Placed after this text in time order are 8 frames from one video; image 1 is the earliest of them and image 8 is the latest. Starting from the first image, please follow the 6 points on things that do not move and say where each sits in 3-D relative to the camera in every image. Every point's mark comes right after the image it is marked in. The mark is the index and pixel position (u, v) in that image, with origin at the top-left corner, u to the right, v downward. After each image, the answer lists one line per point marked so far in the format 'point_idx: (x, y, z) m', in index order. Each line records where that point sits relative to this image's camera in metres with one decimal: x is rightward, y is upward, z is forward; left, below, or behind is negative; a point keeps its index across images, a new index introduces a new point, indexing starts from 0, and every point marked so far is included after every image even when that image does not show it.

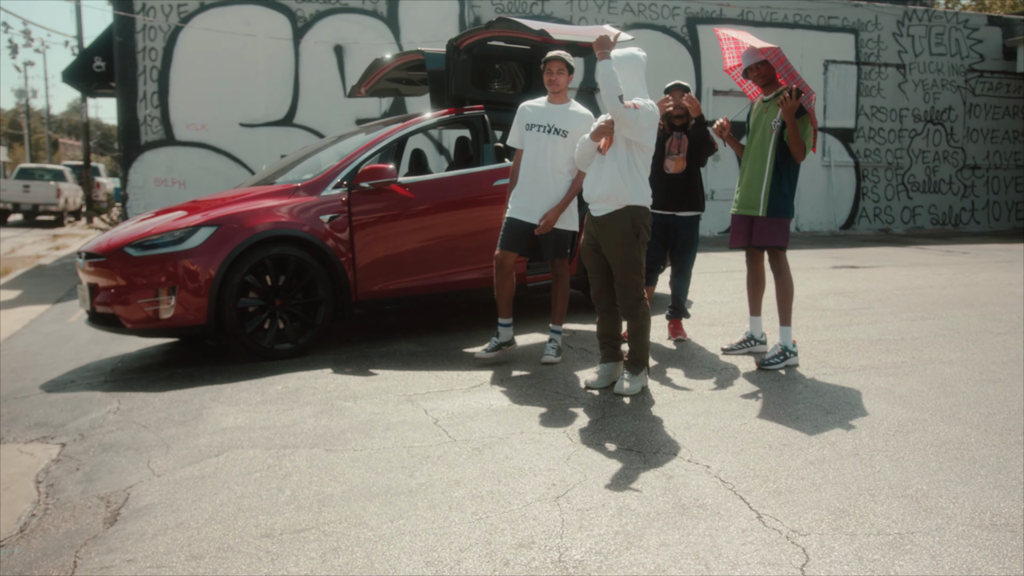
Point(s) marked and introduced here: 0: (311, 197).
0: (-1.0, +0.4, +6.1) m
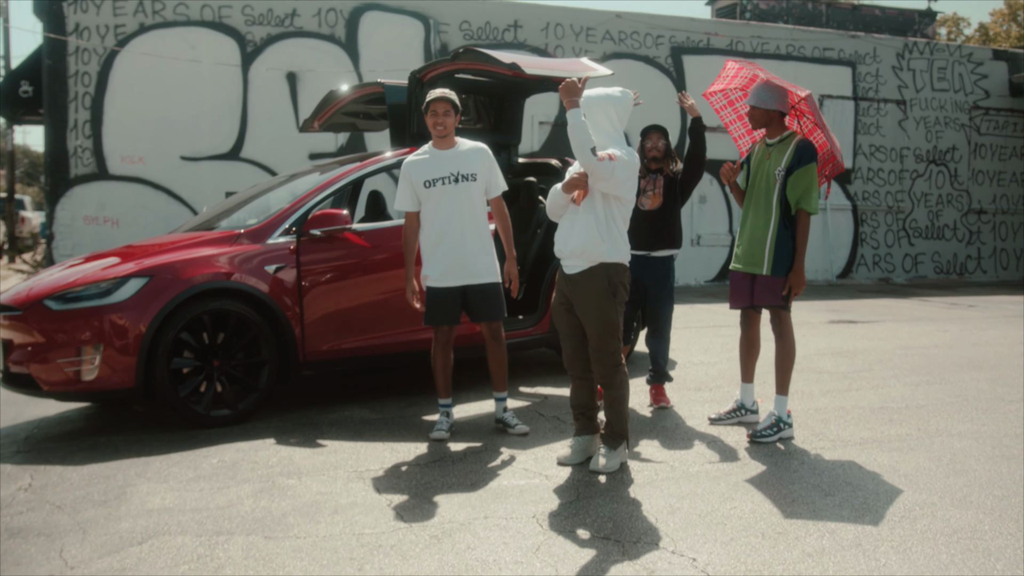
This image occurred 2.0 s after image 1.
0: (-1.1, +0.2, +5.5) m
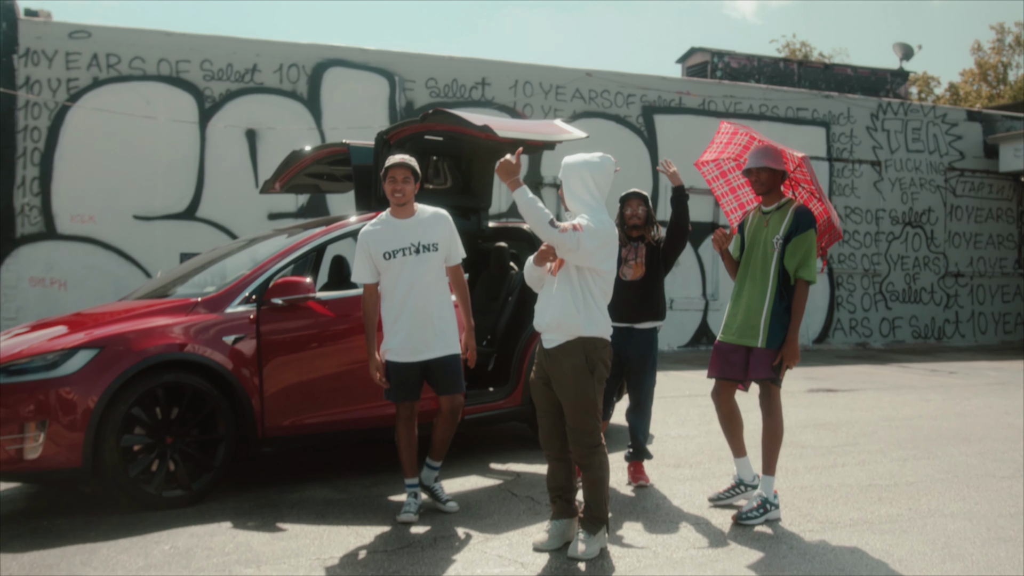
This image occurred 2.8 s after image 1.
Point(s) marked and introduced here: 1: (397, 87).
0: (-1.2, -0.1, +5.2) m
1: (-0.9, +1.5, +9.5) m
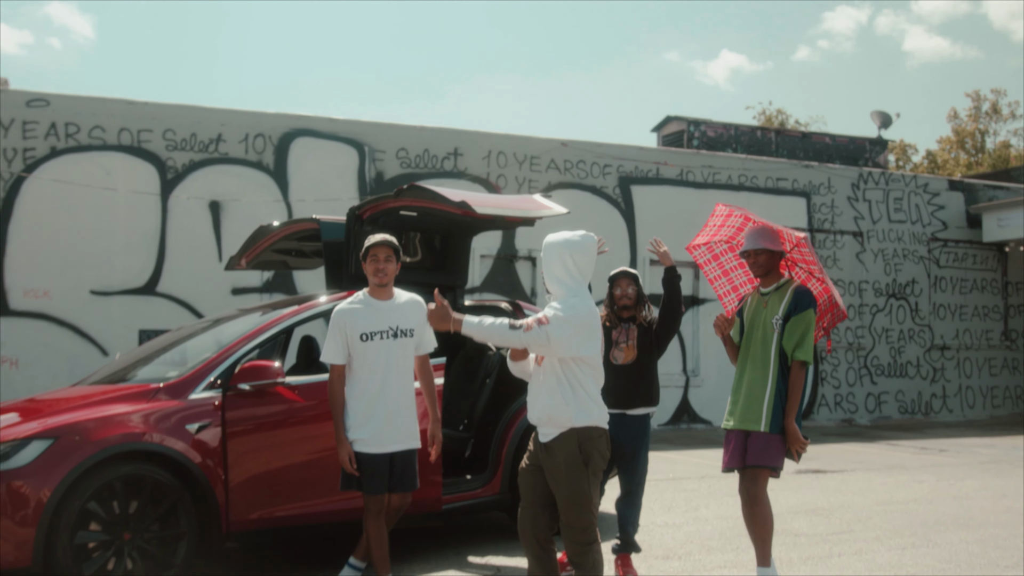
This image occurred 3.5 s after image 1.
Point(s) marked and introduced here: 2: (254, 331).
0: (-1.3, -0.4, +4.9) m
1: (-1.1, +0.9, +9.3) m
2: (-1.1, -0.2, +5.3) m
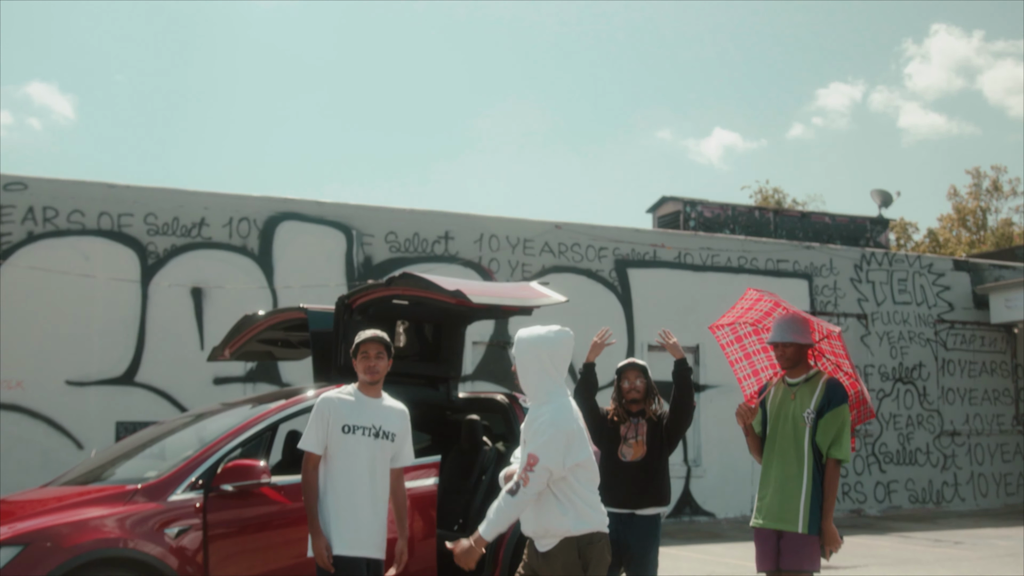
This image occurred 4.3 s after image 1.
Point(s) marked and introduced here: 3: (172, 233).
0: (-1.3, -0.8, +4.6) m
1: (-1.2, +0.3, +9.0) m
2: (-1.1, -0.5, +5.0) m
3: (-2.3, +0.4, +8.5) m
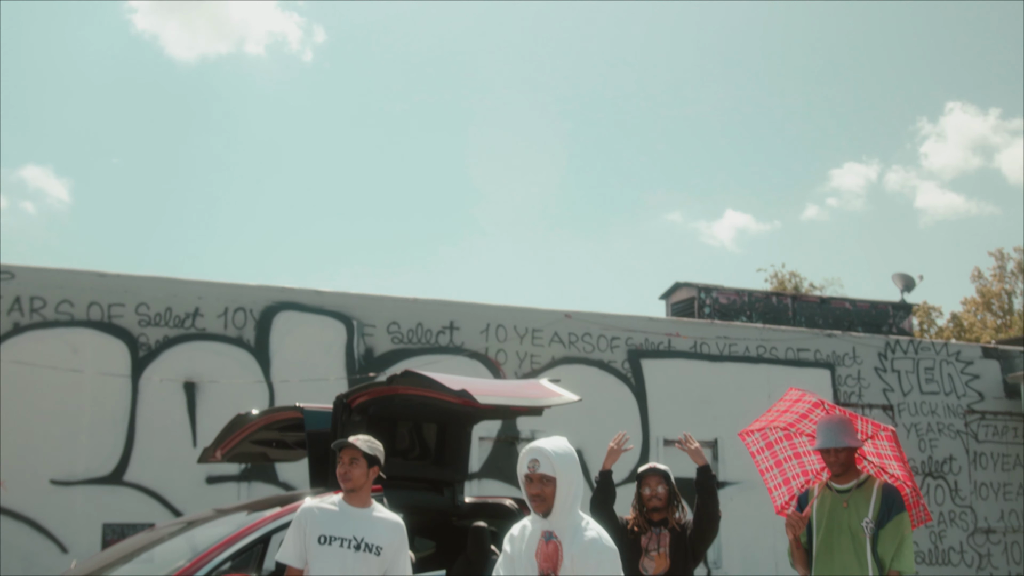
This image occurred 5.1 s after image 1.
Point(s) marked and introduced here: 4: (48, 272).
0: (-1.3, -1.1, +4.3) m
1: (-1.1, -0.3, +8.7) m
2: (-1.0, -0.9, +4.6) m
3: (-2.3, -0.2, +8.2) m
4: (-2.9, +0.1, +7.9) m
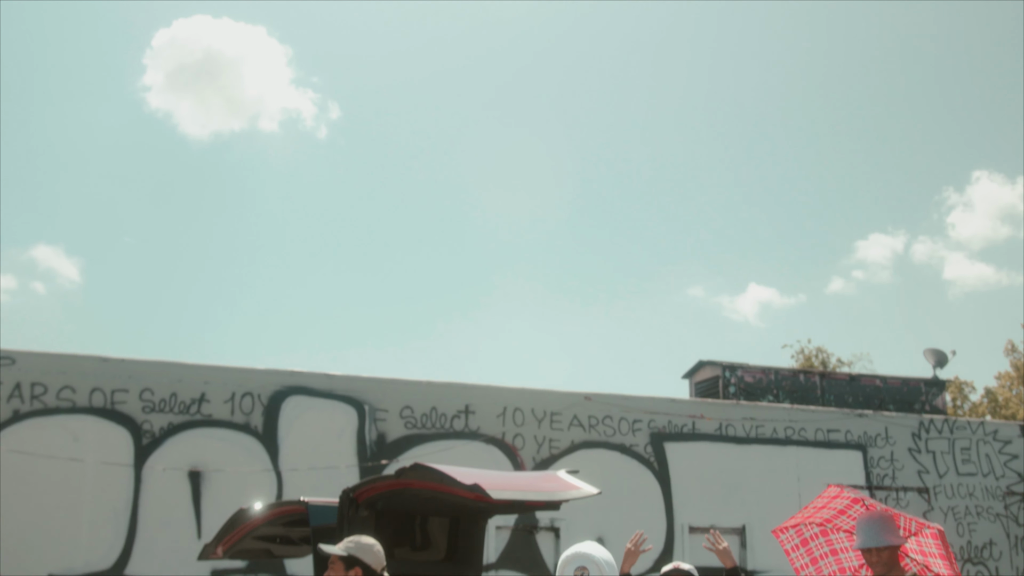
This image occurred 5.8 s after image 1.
0: (-1.2, -1.4, +4.0) m
1: (-1.0, -0.8, +8.5) m
2: (-1.0, -1.2, +4.4) m
3: (-2.2, -0.7, +8.0) m
4: (-2.8, -0.4, +7.7) m
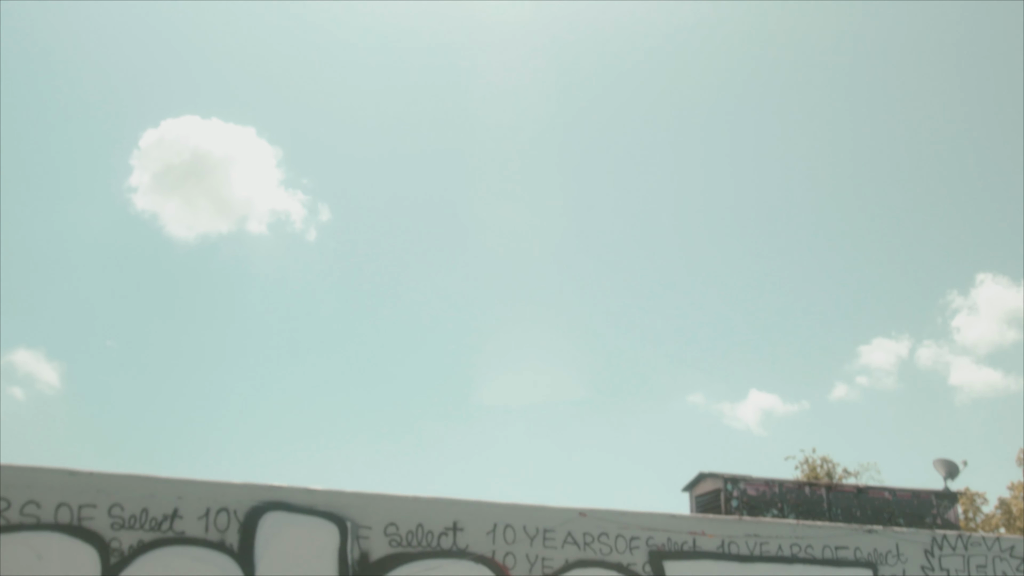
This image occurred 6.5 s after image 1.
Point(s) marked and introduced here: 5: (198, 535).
0: (-1.3, -1.8, +3.6) m
1: (-1.0, -1.5, +8.2) m
2: (-1.0, -1.6, +4.0) m
3: (-2.2, -1.4, +7.6) m
4: (-2.9, -1.1, +7.4) m
5: (-2.0, -1.5, +8.2) m
